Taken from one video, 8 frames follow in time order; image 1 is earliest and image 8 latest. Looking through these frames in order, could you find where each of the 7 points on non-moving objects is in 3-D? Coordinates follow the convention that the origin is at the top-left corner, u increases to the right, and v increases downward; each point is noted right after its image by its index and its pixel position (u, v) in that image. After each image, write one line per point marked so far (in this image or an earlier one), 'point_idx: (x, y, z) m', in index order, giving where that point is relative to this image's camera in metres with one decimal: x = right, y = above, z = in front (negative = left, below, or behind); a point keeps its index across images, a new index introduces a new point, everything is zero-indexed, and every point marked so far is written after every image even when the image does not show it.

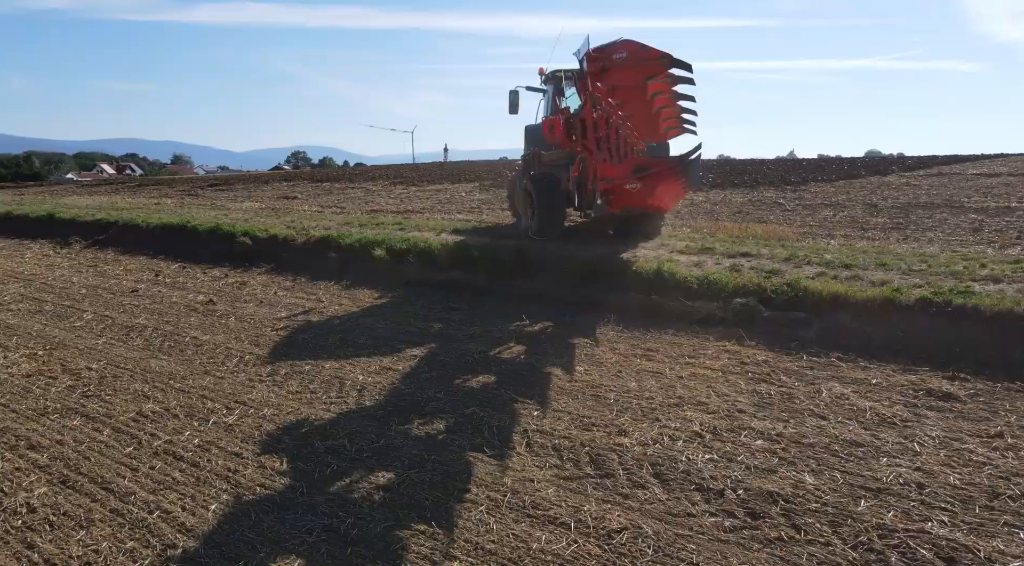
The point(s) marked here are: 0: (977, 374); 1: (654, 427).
0: (+3.3, -0.7, +4.9) m
1: (+0.9, -0.9, +4.2) m
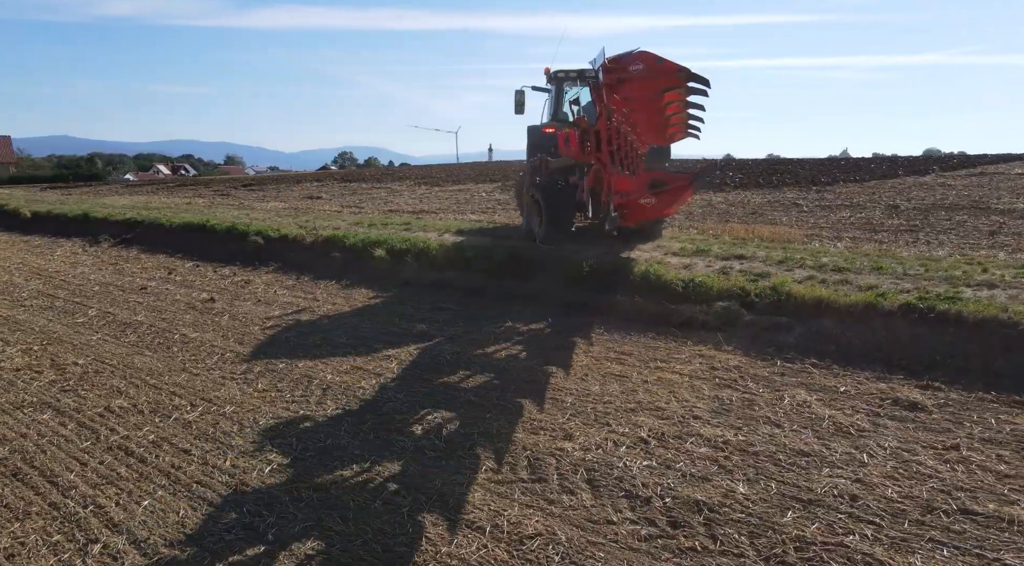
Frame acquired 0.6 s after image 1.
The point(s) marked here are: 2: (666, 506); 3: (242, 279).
0: (+3.0, -0.7, +4.7) m
1: (+0.5, -0.9, +4.1) m
2: (+0.7, -1.1, +3.2) m
3: (-4.4, +0.1, +11.2) m
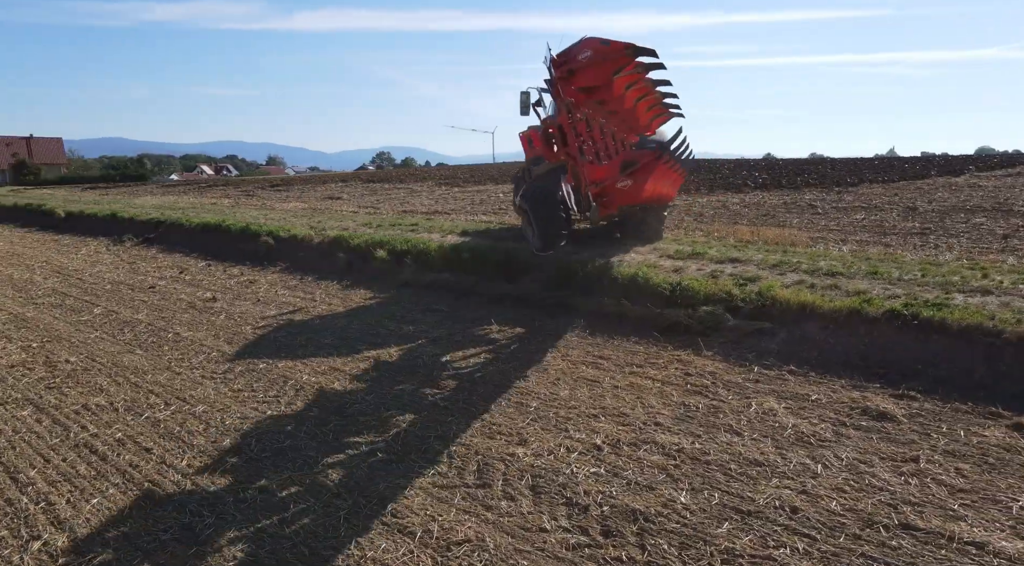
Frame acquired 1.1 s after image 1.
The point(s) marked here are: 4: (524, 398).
0: (+2.8, -0.7, +4.5) m
1: (+0.3, -0.9, +4.1) m
2: (+0.4, -1.1, +3.2) m
3: (-4.4, +0.1, +11.4) m
4: (+0.1, -0.8, +4.8) m
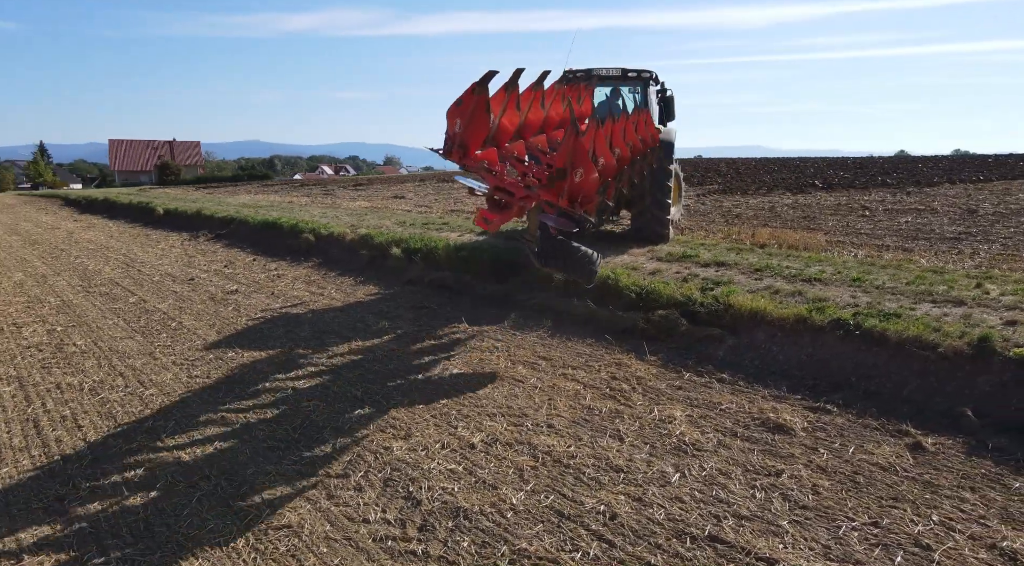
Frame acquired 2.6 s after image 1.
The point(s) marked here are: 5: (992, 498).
0: (+2.1, -0.8, +4.3) m
1: (-0.4, -0.9, +4.2) m
2: (-0.4, -1.1, +3.3) m
3: (-4.1, +0.2, +12.0) m
4: (-0.5, -0.8, +4.9) m
5: (+2.2, -1.0, +3.2) m
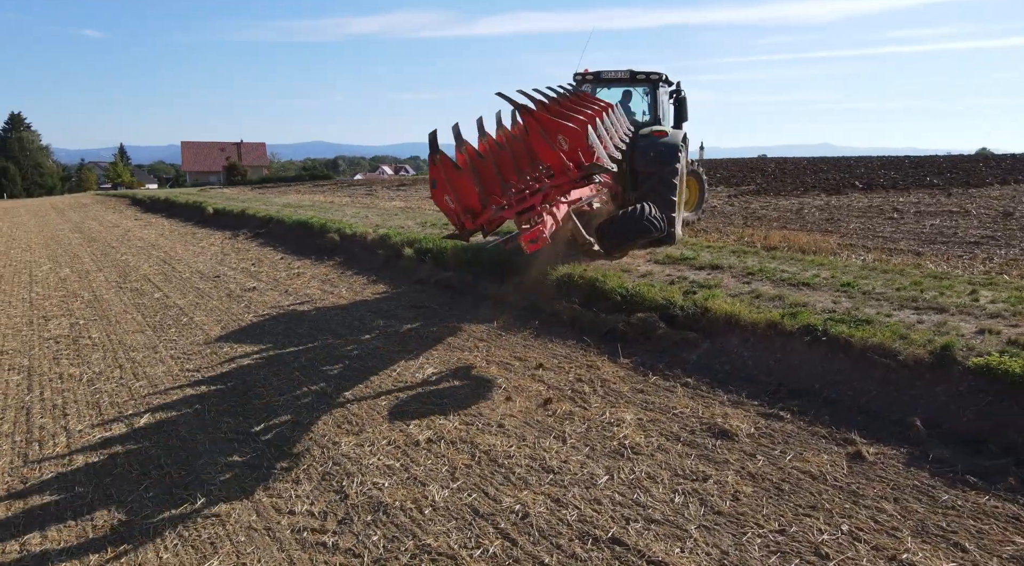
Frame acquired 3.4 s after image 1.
0: (+1.8, -0.8, +4.2) m
1: (-0.8, -0.9, +4.3) m
2: (-0.8, -1.1, +3.4) m
3: (-3.8, +0.2, +12.3) m
4: (-0.8, -0.8, +5.1) m
5: (+1.8, -1.0, +3.1) m
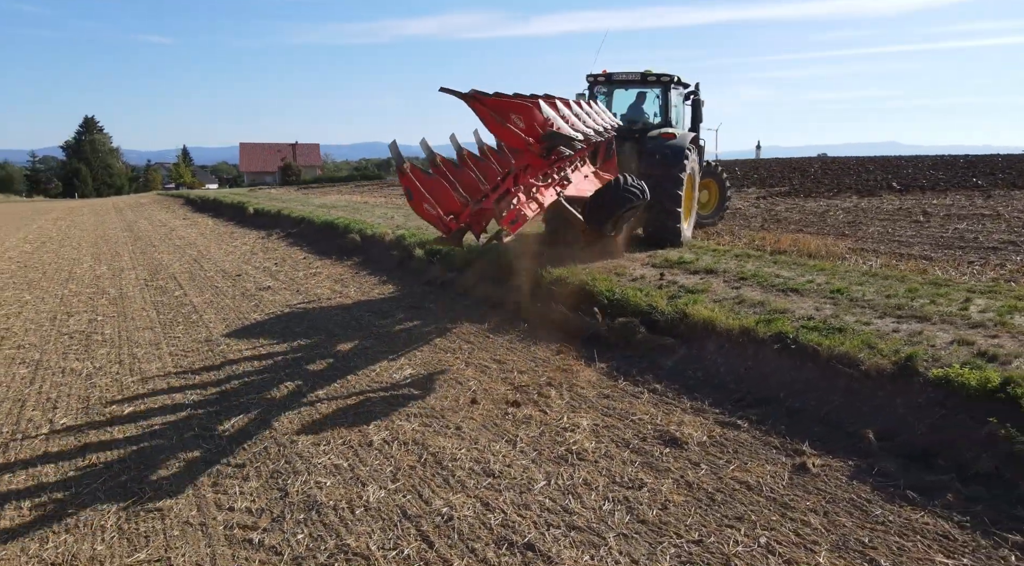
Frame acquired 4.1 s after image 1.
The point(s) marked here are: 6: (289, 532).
0: (+1.5, -0.9, +4.2) m
1: (-1.0, -0.9, +4.4) m
2: (-1.1, -1.1, +3.5) m
3: (-3.6, +0.2, +12.6) m
4: (-1.0, -0.8, +5.1) m
5: (+1.4, -1.1, +3.0) m
6: (-1.0, -1.2, +3.2) m
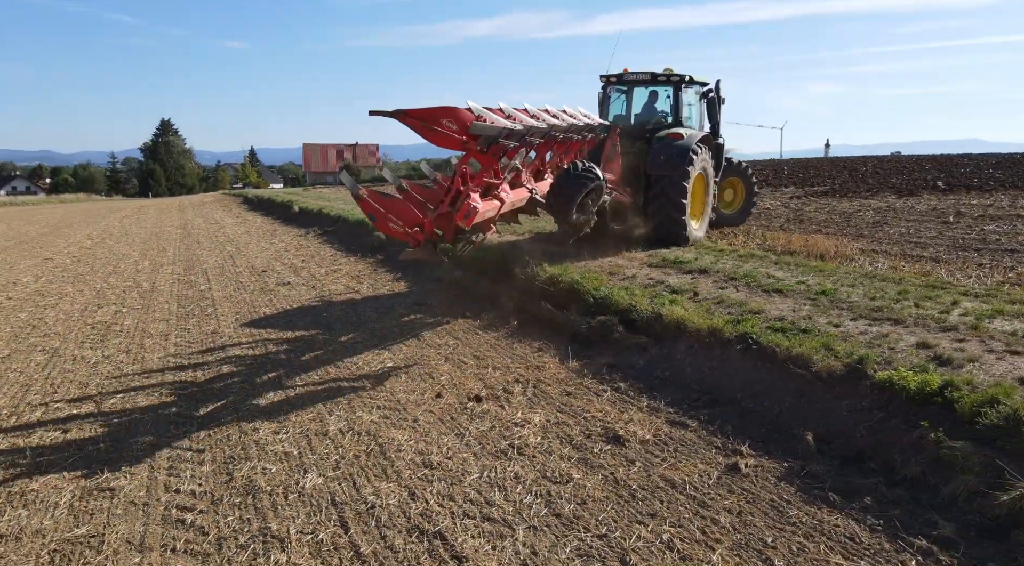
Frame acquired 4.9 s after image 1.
0: (+1.2, -0.9, +4.2) m
1: (-1.3, -0.9, +4.6) m
2: (-1.5, -1.1, +3.7) m
3: (-3.3, +0.3, +12.9) m
4: (-1.3, -0.8, +5.3) m
5: (+1.1, -1.1, +3.0) m
6: (-1.4, -1.1, +3.4) m
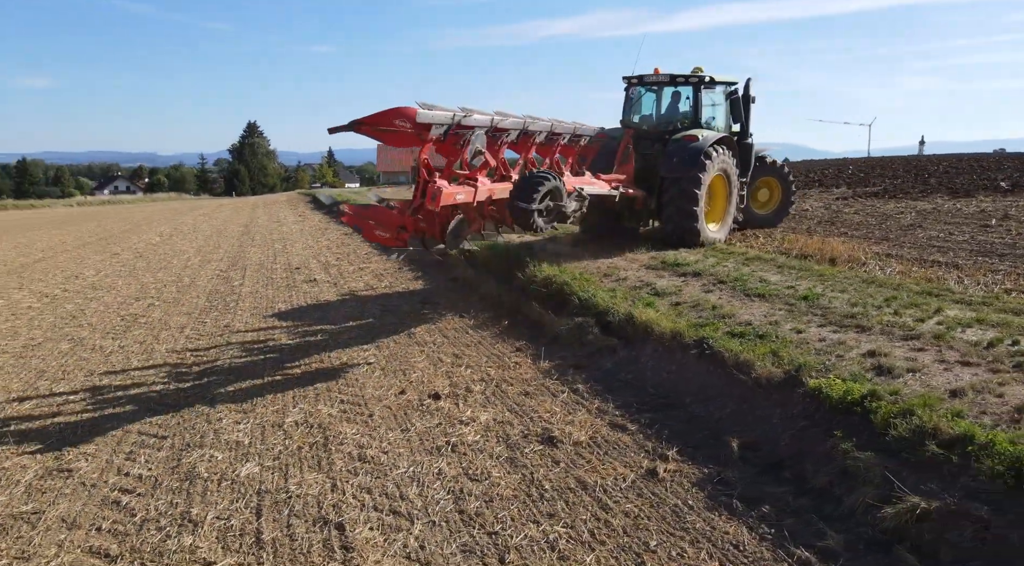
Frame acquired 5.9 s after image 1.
0: (+0.8, -0.9, +4.2) m
1: (-1.7, -0.9, +4.8) m
2: (-1.9, -1.1, +3.9) m
3: (-2.8, +0.3, +13.3) m
4: (-1.5, -0.8, +5.5) m
5: (+0.6, -1.1, +3.0) m
6: (-1.8, -1.1, +3.6) m
